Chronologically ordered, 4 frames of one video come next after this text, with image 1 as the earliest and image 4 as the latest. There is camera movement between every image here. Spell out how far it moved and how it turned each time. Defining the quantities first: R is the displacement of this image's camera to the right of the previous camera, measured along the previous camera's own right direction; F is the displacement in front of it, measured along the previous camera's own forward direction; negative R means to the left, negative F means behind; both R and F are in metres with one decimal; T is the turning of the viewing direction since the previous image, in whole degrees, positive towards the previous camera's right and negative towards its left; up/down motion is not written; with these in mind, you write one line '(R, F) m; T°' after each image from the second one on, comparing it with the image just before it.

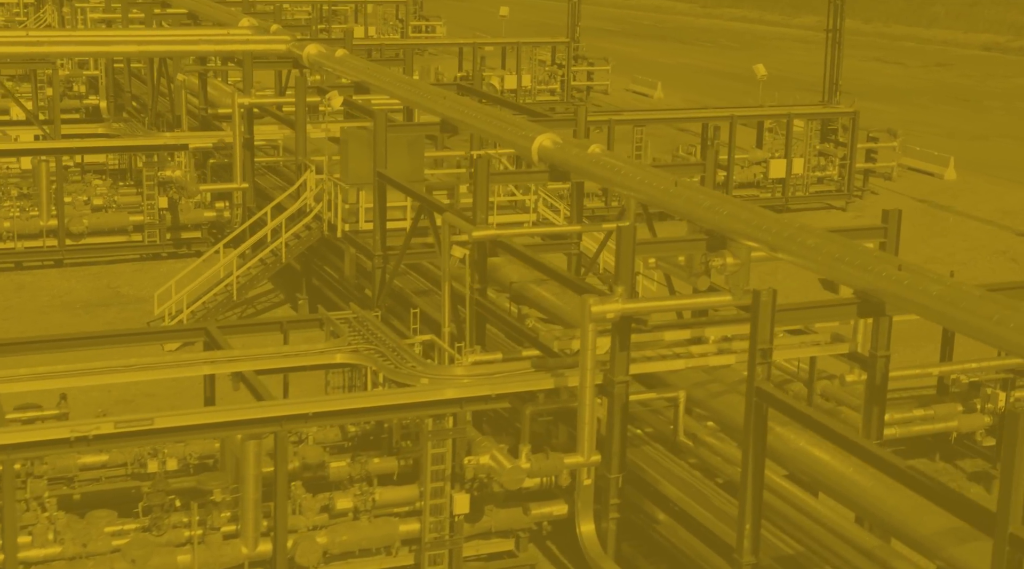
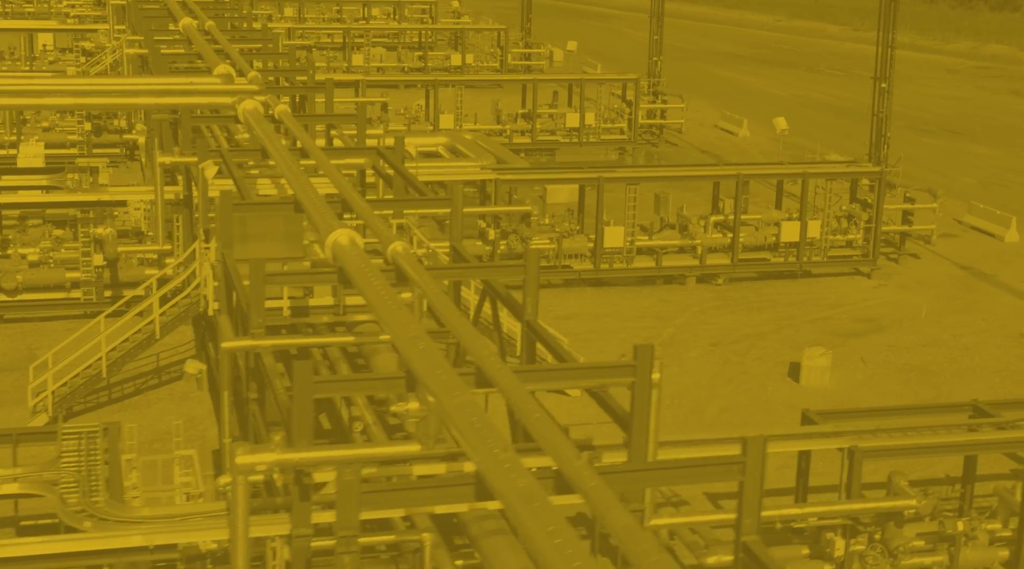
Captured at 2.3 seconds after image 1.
(+5.2, +2.3) m; -7°
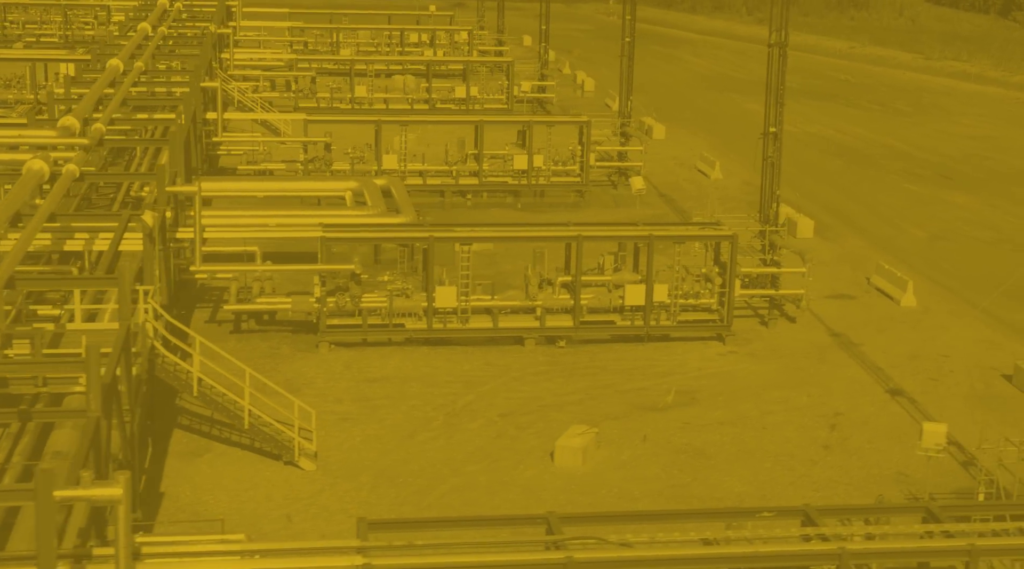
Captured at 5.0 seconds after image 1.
(+7.5, +0.8) m; -5°
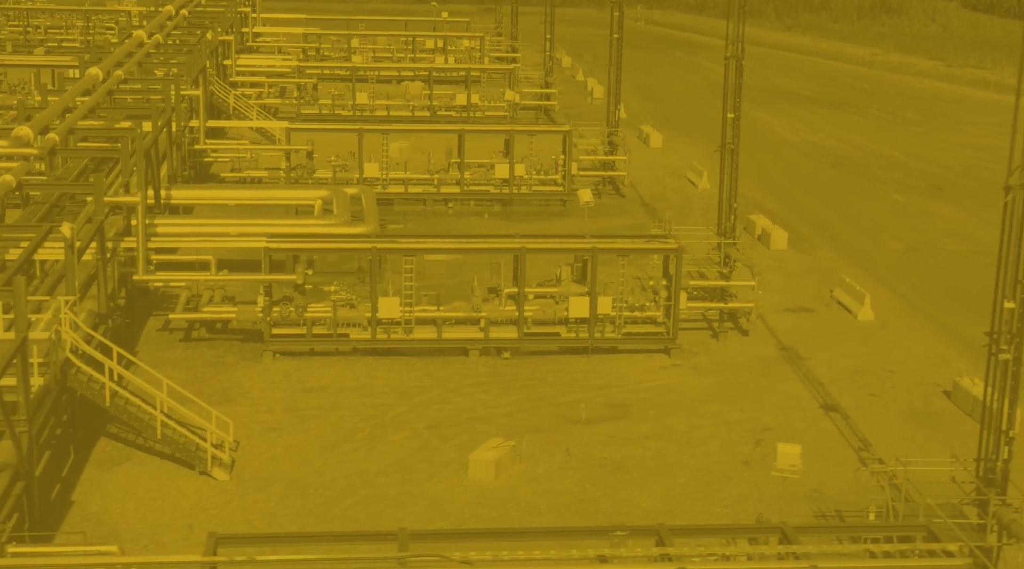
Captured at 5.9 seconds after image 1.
(+2.5, -0.1) m; -2°
